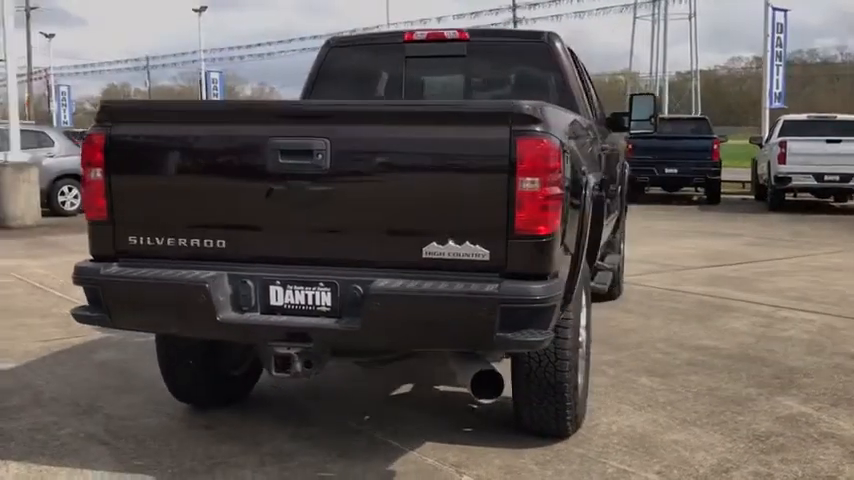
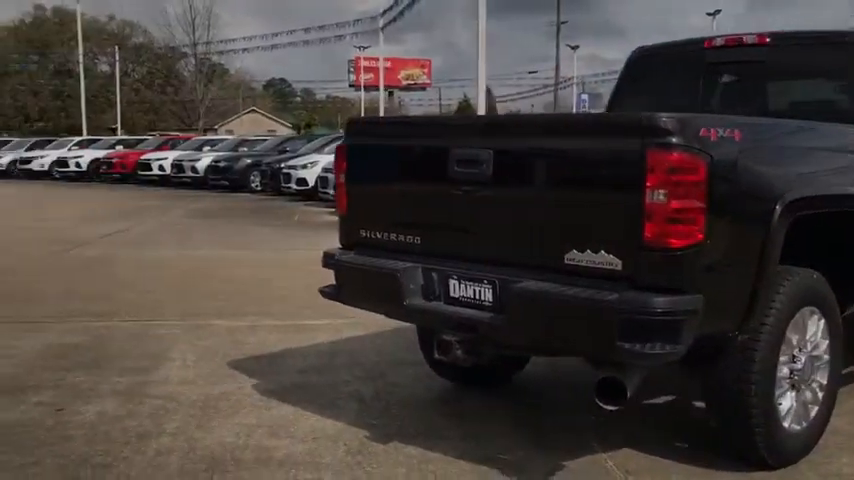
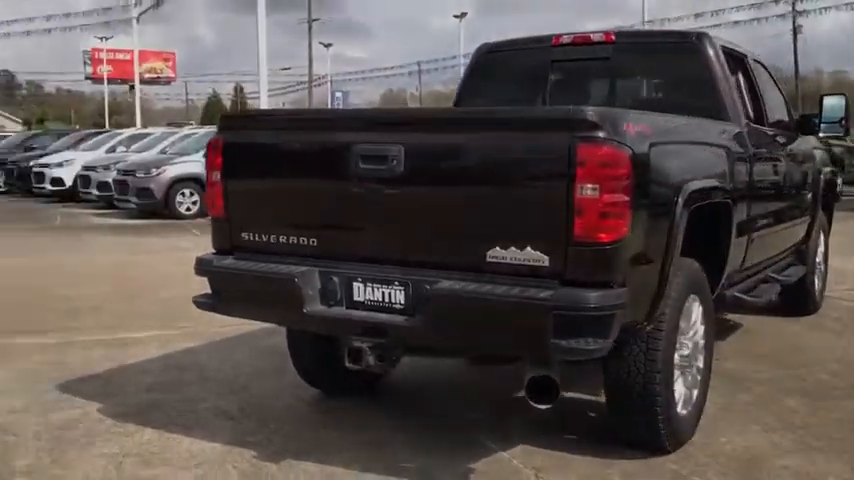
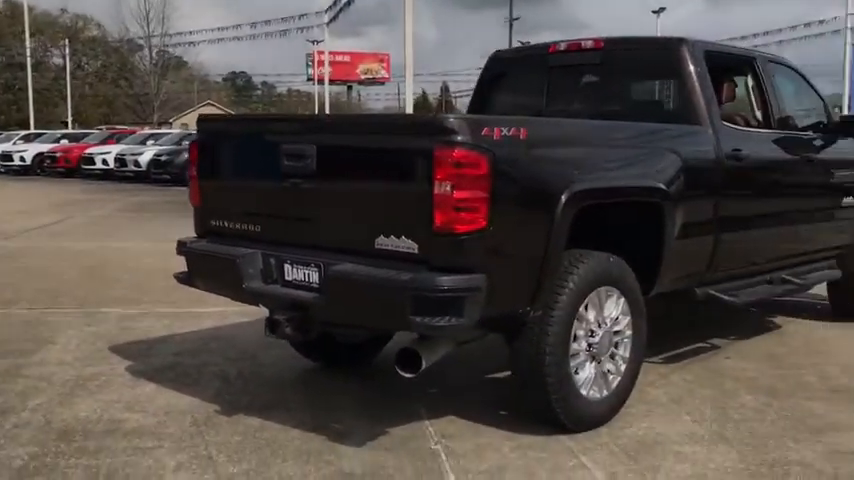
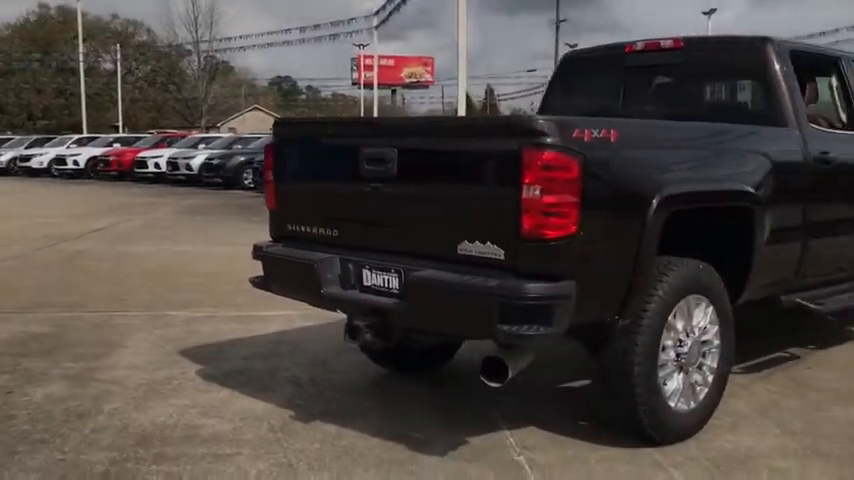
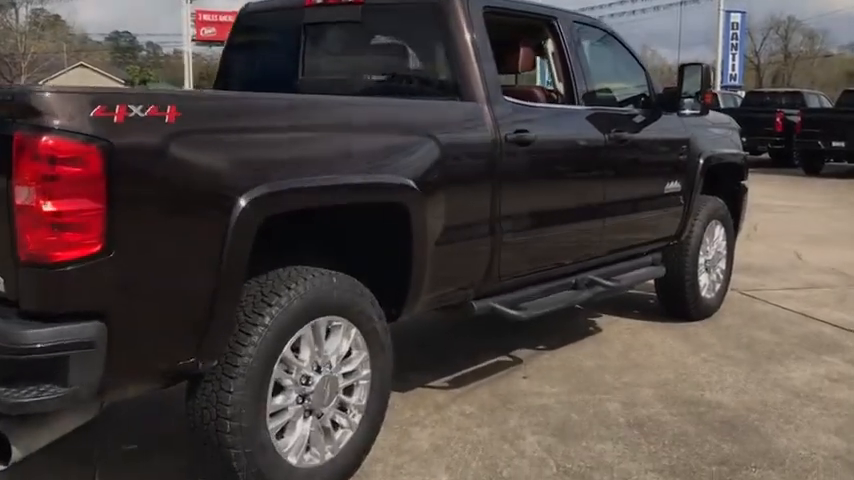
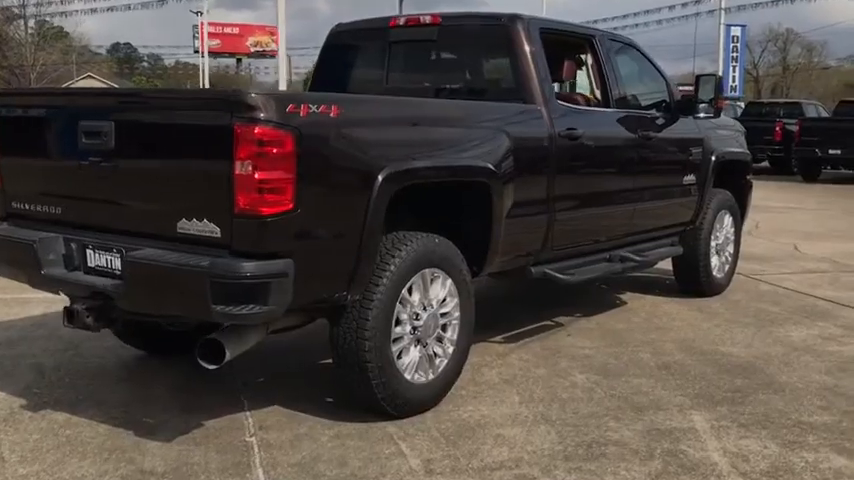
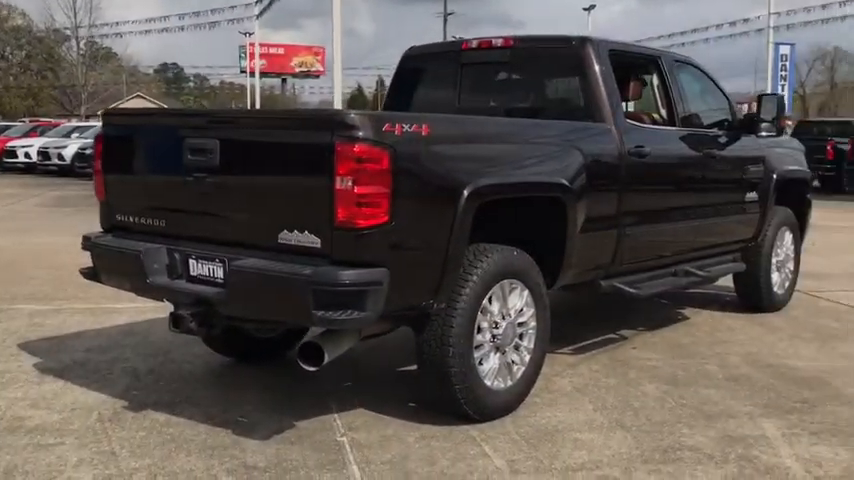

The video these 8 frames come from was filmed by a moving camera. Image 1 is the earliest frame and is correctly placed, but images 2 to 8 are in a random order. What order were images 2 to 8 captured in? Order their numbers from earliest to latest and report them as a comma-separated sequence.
3, 2, 5, 4, 8, 7, 6
